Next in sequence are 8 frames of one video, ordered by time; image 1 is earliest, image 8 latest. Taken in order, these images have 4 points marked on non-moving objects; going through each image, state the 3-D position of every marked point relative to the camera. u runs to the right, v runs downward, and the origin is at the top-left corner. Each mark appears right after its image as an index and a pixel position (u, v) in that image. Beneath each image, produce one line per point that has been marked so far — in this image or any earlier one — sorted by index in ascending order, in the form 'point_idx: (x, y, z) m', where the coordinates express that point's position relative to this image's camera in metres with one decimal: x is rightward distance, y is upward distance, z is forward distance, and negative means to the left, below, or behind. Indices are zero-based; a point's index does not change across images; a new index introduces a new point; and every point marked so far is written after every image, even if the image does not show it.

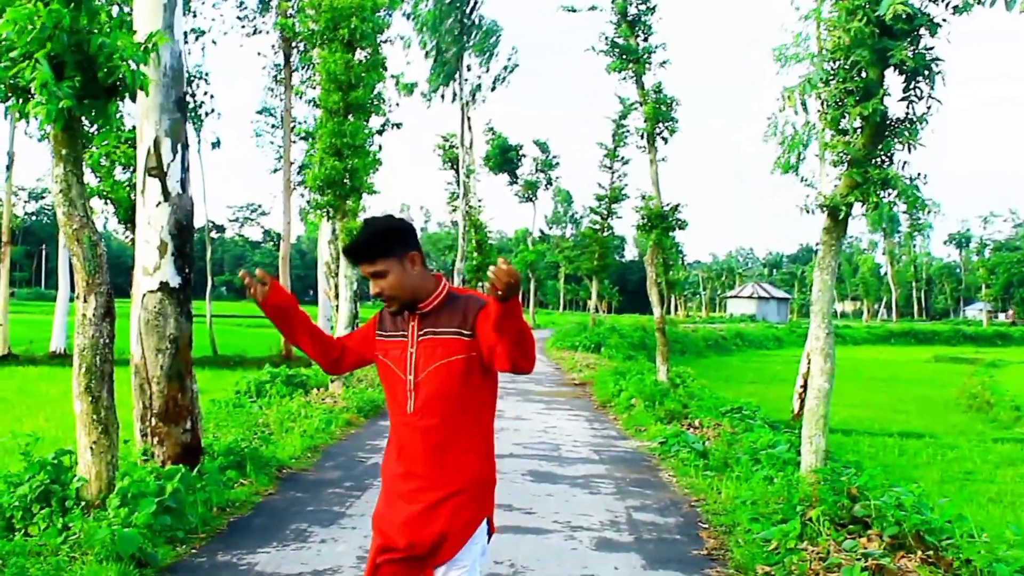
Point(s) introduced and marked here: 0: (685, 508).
0: (+1.0, -1.2, +8.5) m
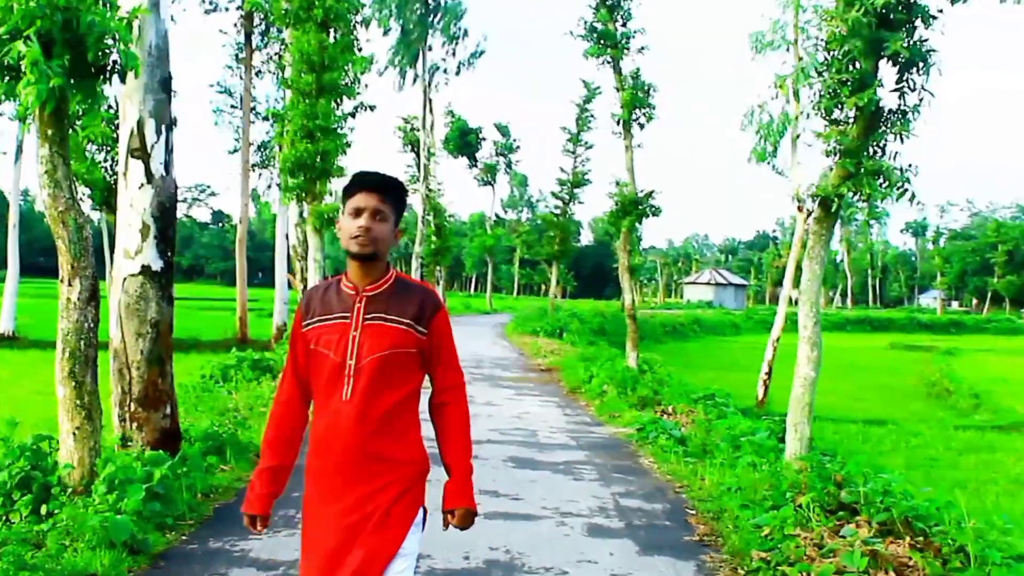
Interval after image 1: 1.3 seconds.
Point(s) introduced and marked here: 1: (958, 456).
0: (+0.9, -1.1, +8.5) m
1: (+3.8, -1.4, +13.0) m
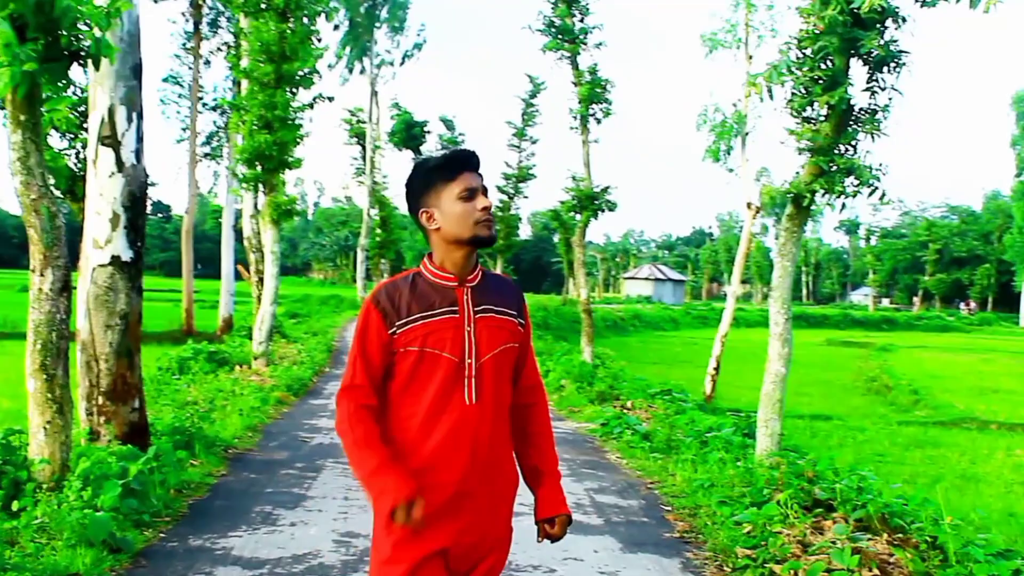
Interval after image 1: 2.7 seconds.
0: (+0.7, -1.1, +8.5) m
1: (+3.4, -1.4, +13.2) m
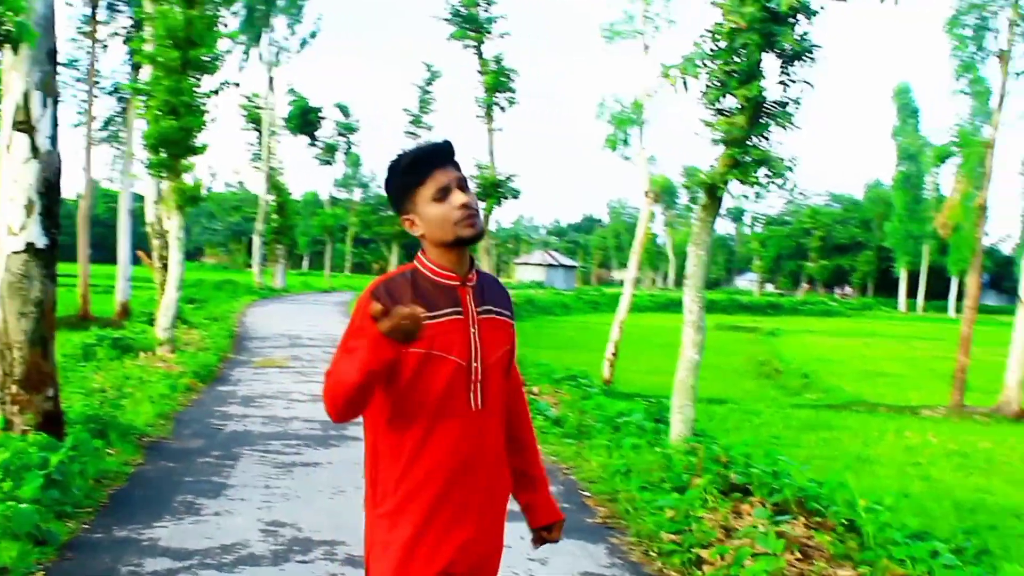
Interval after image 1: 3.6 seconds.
0: (+0.3, -1.1, +8.6) m
1: (+2.5, -1.3, +13.5) m
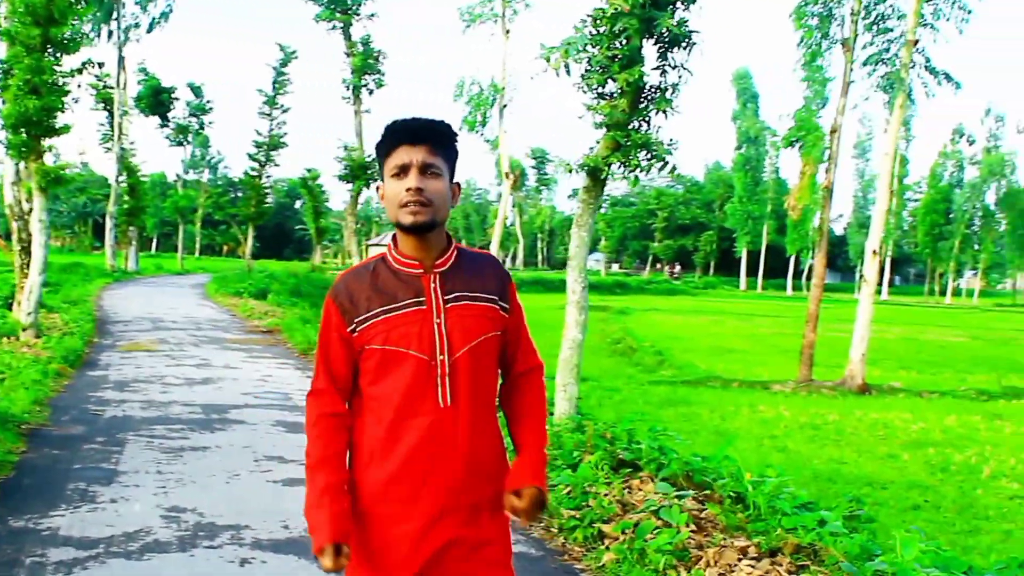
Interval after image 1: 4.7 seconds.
0: (-0.4, -1.0, +8.7) m
1: (+1.3, -1.1, +13.8) m
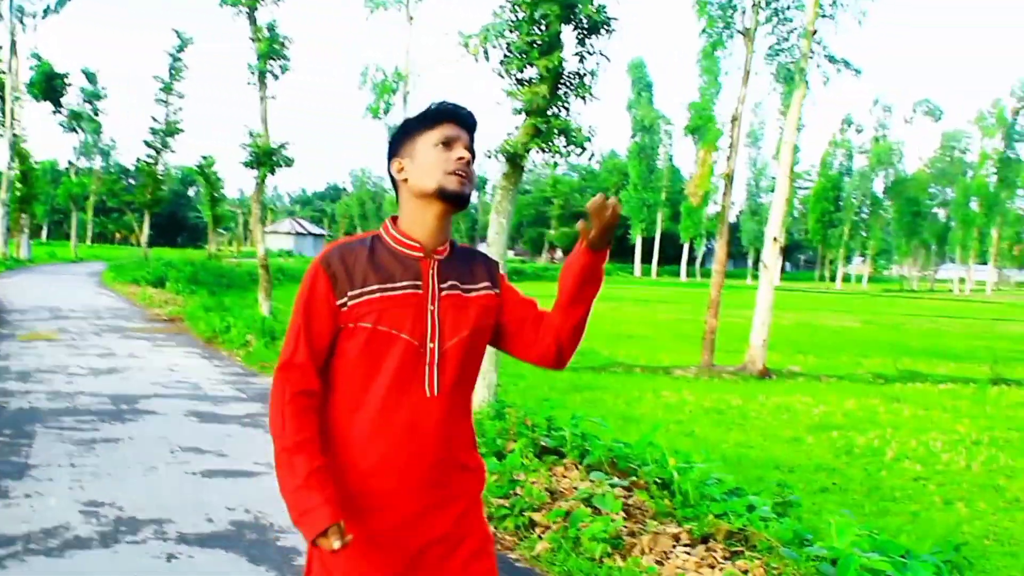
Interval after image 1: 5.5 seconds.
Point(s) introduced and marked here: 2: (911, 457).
0: (-0.8, -0.9, +8.6) m
1: (+0.5, -1.0, +13.8) m
2: (+3.4, -1.4, +13.1) m
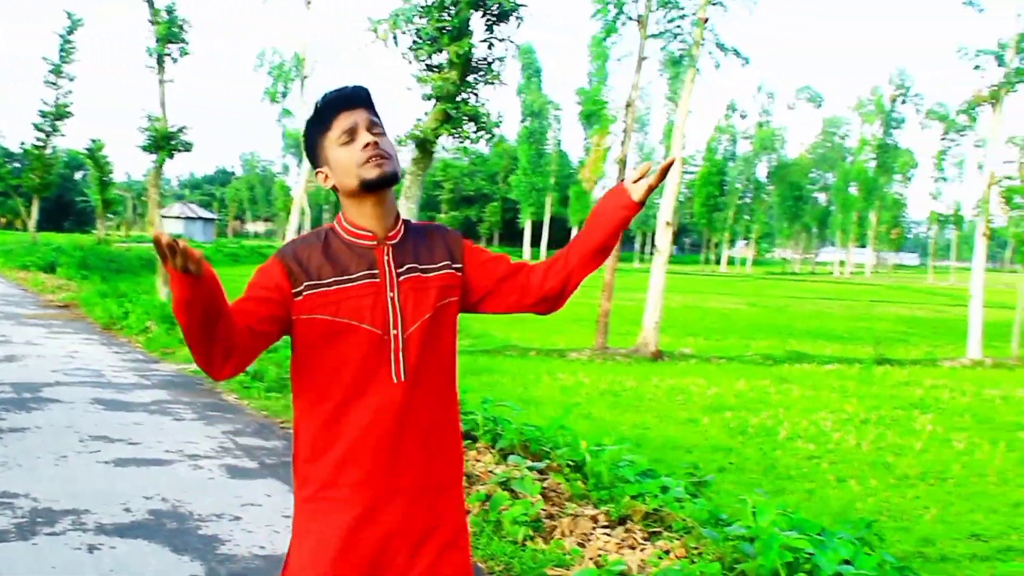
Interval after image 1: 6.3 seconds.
0: (-1.3, -0.8, +8.5) m
1: (-0.4, -0.9, +13.9) m
2: (+2.6, -1.3, +13.4) m
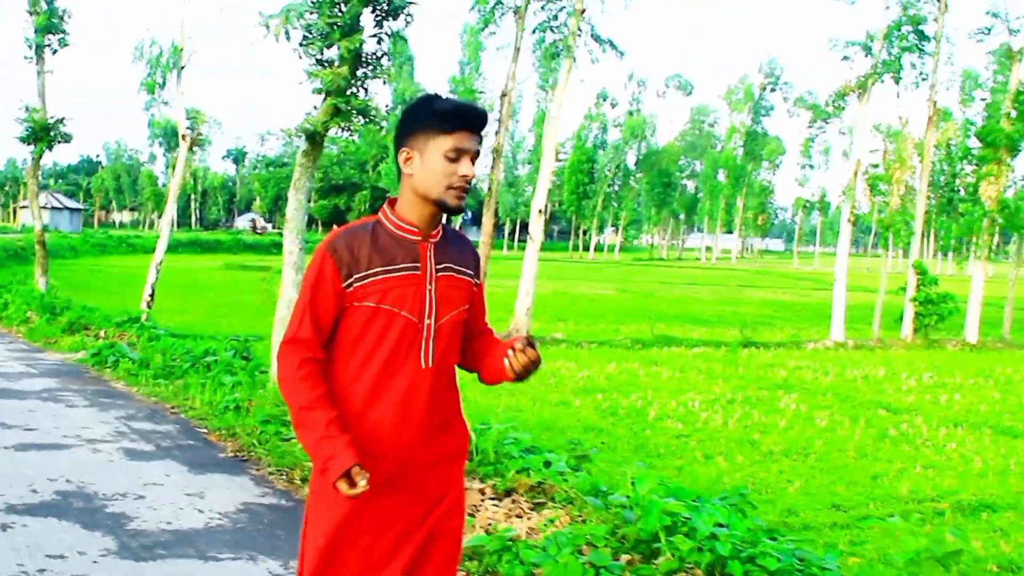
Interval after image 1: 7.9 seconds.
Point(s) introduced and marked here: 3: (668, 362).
0: (-2.0, -0.7, +8.8) m
1: (-1.5, -0.7, +14.2) m
2: (+1.5, -1.2, +14.0) m
3: (+1.8, -0.8, +17.2) m
